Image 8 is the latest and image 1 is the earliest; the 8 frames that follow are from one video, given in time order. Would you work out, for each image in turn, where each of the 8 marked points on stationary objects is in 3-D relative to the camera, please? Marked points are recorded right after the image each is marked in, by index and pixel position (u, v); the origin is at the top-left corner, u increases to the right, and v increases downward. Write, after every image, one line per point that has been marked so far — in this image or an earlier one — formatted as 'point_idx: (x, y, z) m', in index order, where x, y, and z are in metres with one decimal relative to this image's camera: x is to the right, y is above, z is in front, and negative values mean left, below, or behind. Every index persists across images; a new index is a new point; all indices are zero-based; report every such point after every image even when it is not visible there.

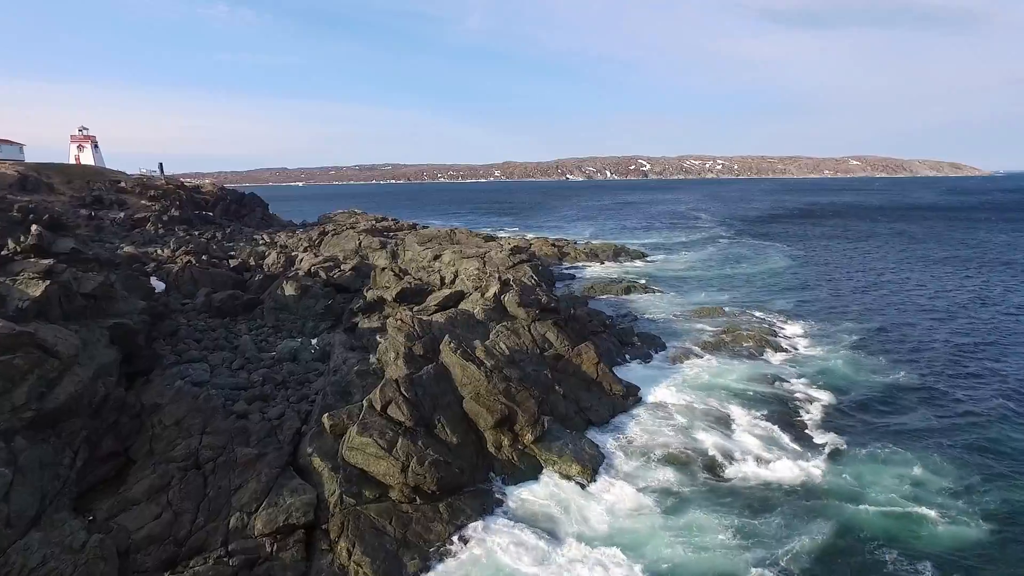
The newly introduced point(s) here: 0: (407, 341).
0: (-1.8, -0.9, +16.8) m
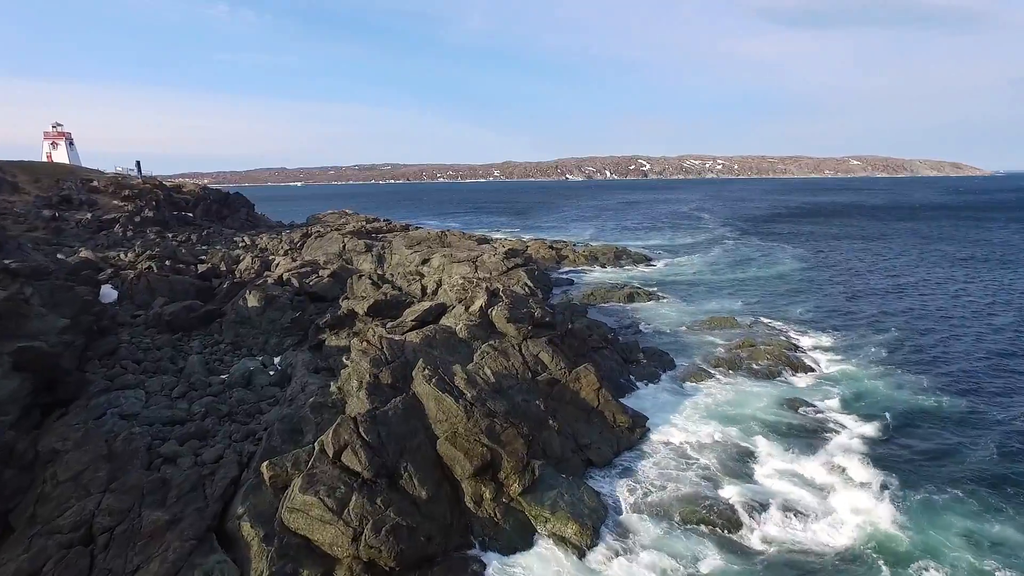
0: (-2.0, -1.1, +14.2) m
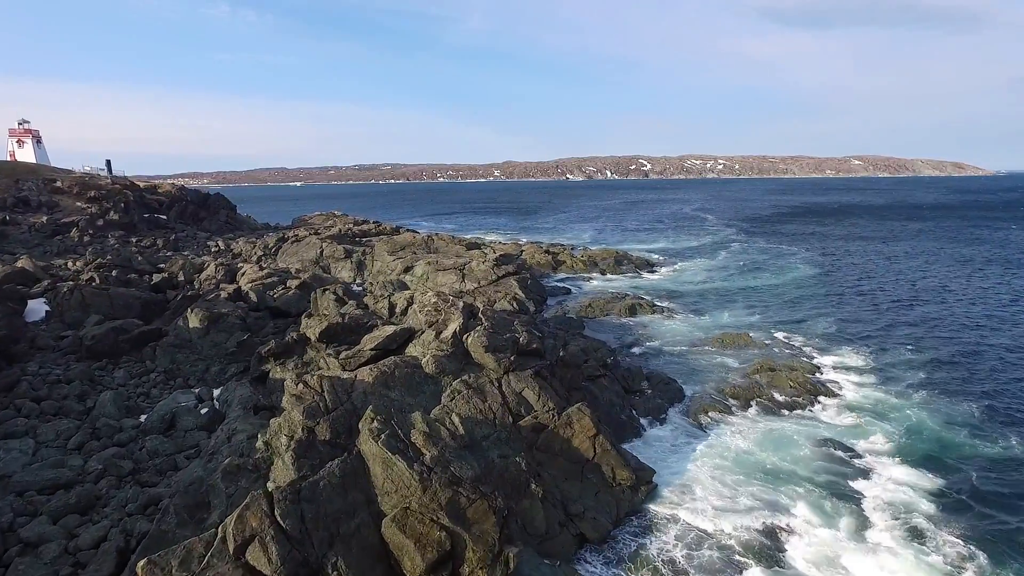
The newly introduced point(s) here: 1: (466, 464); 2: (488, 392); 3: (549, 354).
0: (-2.3, -1.4, +11.2) m
1: (-0.5, -1.9, +10.9) m
2: (-0.3, -1.4, +13.6) m
3: (+0.6, -1.1, +16.1) m
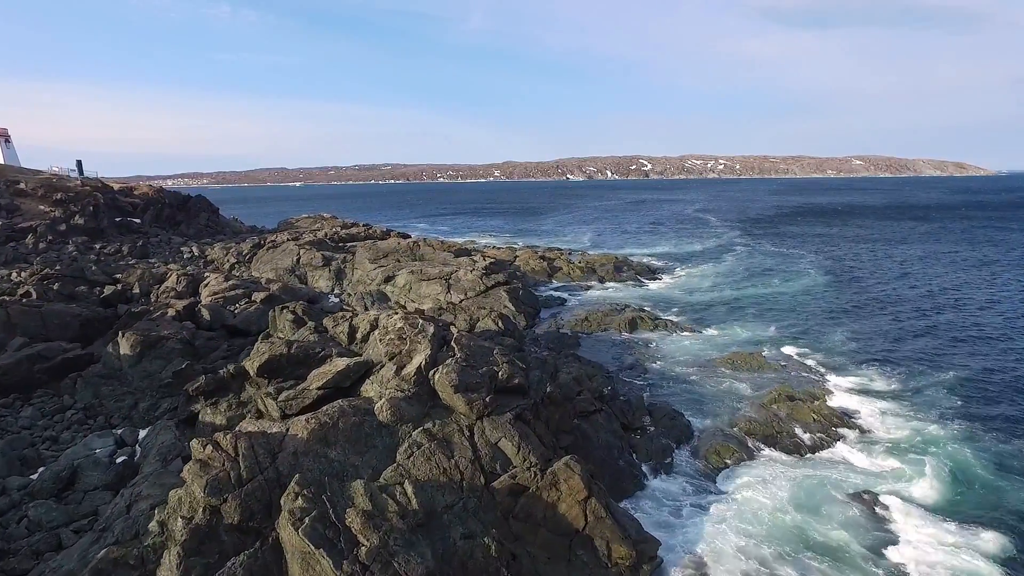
0: (-2.6, -1.8, +8.7) m
1: (-0.8, -2.2, +8.4) m
2: (-0.6, -1.7, +11.1) m
3: (+0.3, -1.4, +13.6) m
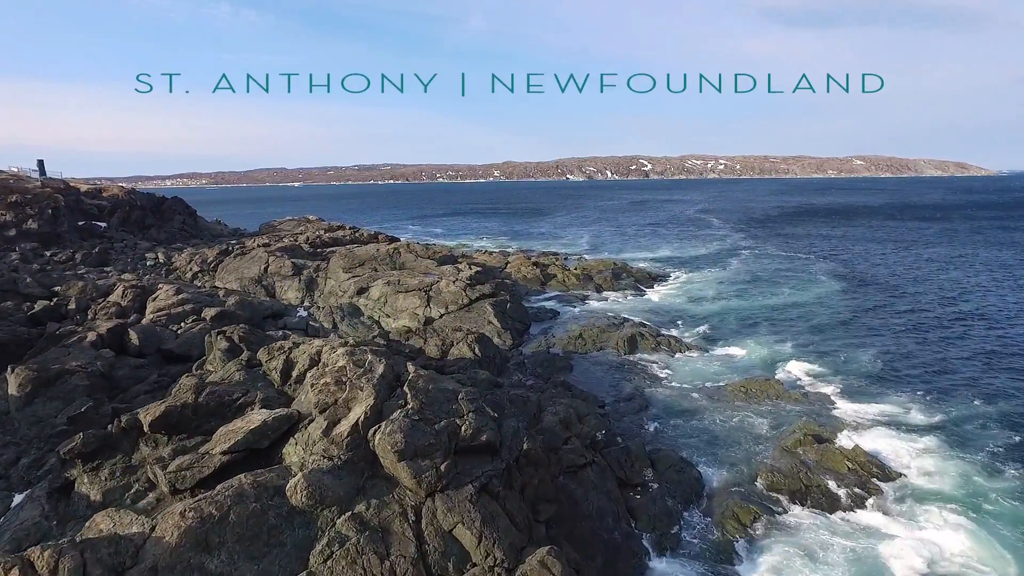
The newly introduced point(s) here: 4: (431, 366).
0: (-2.9, -2.1, +5.9) m
1: (-1.2, -2.6, +5.6) m
2: (-1.0, -2.1, +8.3) m
3: (-0.1, -1.7, +10.8) m
4: (-1.2, -1.1, +14.7) m
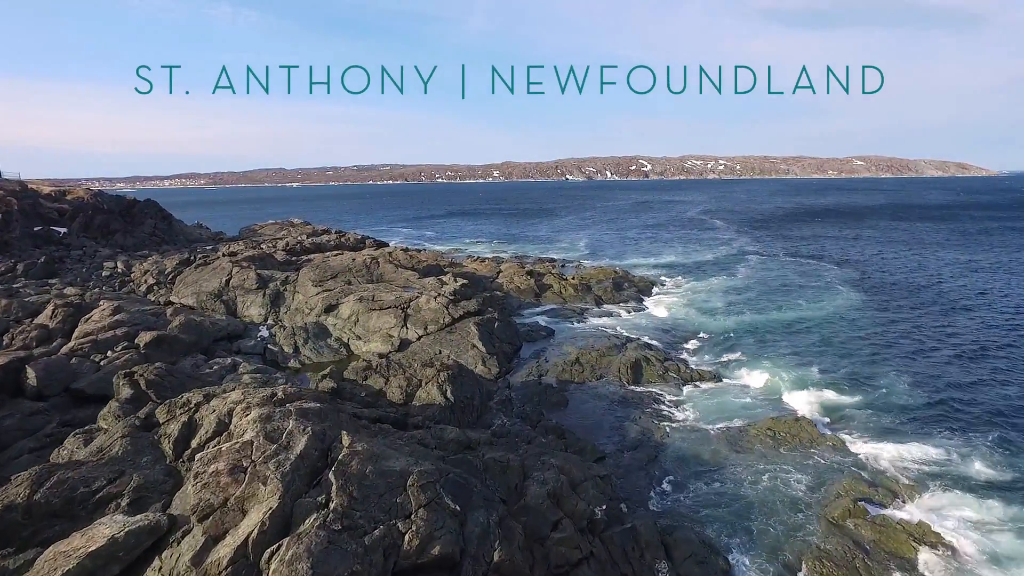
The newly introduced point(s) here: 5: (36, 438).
0: (-3.2, -2.5, +2.8) m
1: (-1.4, -3.0, +2.5) m
2: (-1.3, -2.5, +5.2) m
3: (-0.3, -2.1, +7.7) m
4: (-1.5, -1.5, +11.7) m
5: (-5.8, -1.9, +12.3) m
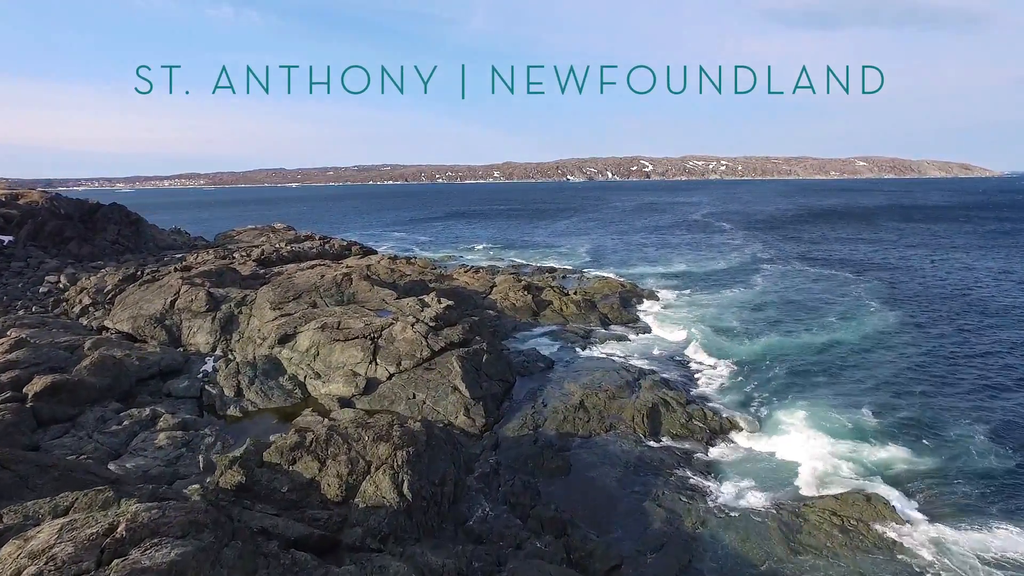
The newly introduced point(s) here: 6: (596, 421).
0: (-3.4, -3.0, -1.1) m
1: (-1.6, -3.5, -1.3) m
2: (-1.4, -3.0, +1.4) m
3: (-0.5, -2.6, +3.8) m
4: (-1.6, -2.0, +7.8) m
5: (-6.0, -2.4, +8.5) m
6: (+1.4, -2.3, +17.0) m
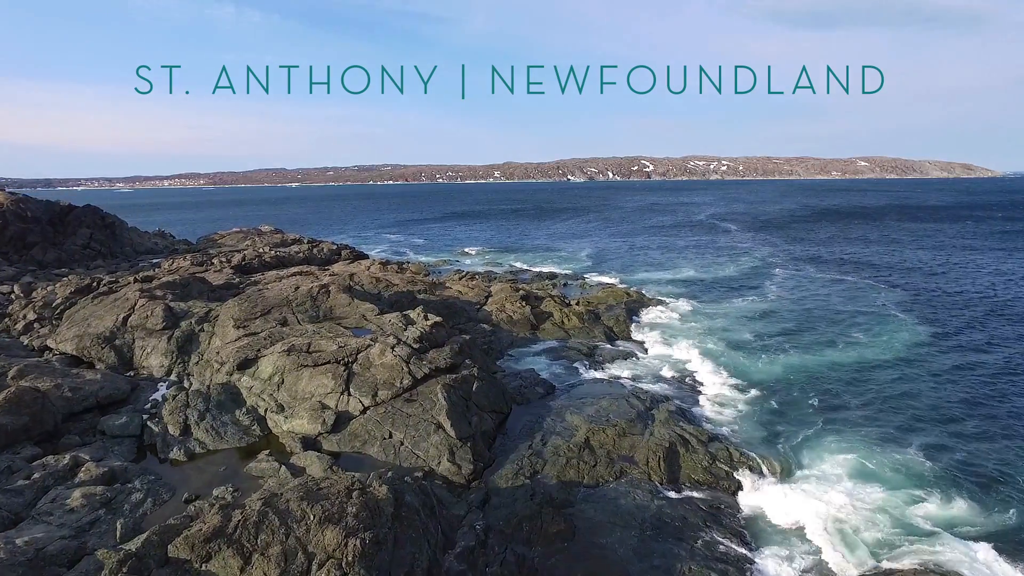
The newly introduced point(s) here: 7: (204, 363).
0: (-3.5, -3.3, -3.6) m
1: (-1.7, -3.8, -3.9) m
2: (-1.5, -3.3, -1.2) m
3: (-0.6, -2.9, +1.3) m
4: (-1.7, -2.3, +5.2) m
5: (-6.1, -2.7, +5.9) m
6: (+1.3, -2.6, +14.5) m
7: (-5.7, -1.3, +18.4) m
